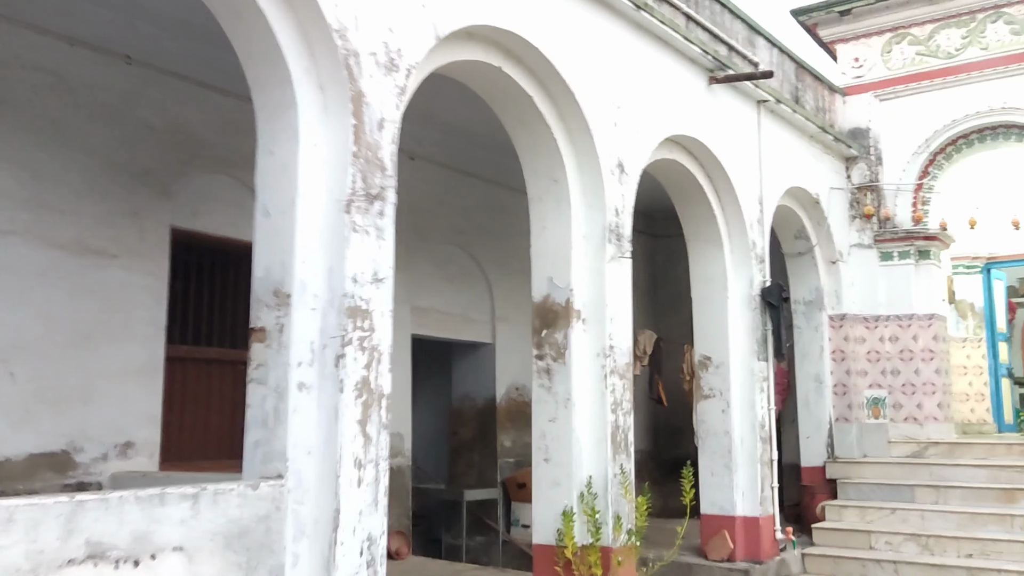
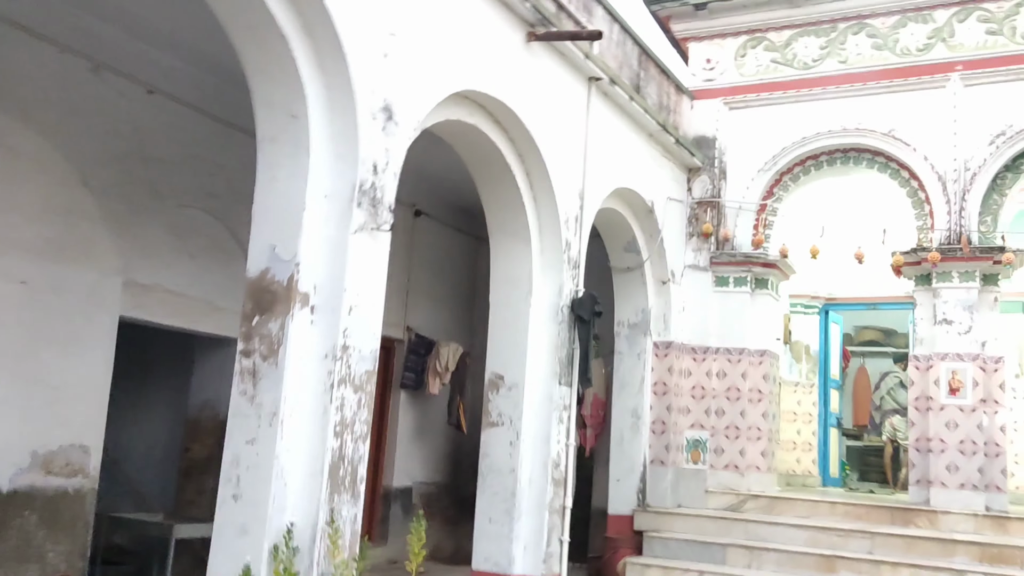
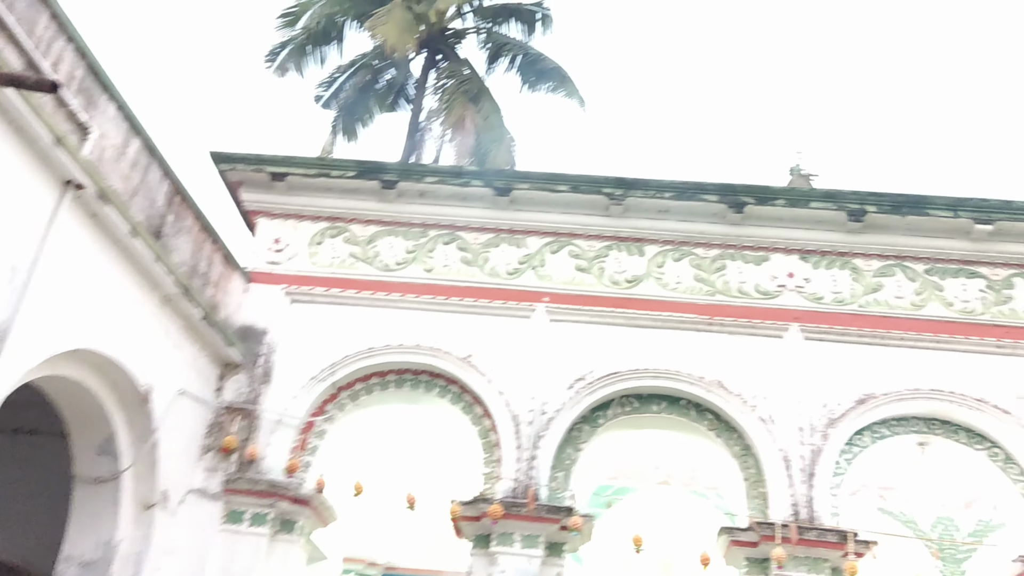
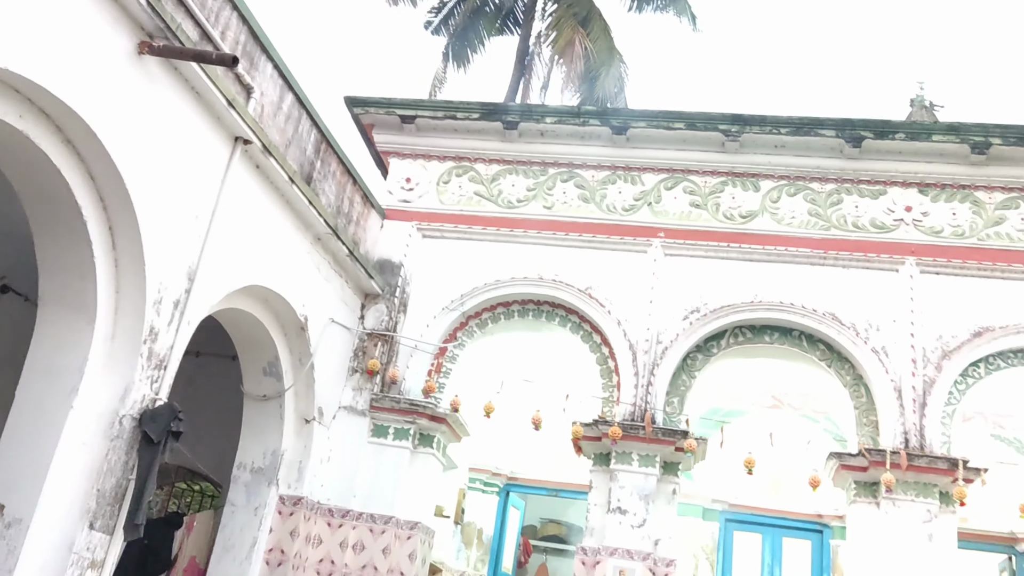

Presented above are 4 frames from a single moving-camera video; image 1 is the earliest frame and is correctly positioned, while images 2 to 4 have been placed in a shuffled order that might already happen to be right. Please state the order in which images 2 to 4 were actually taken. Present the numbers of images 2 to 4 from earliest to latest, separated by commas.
2, 4, 3
